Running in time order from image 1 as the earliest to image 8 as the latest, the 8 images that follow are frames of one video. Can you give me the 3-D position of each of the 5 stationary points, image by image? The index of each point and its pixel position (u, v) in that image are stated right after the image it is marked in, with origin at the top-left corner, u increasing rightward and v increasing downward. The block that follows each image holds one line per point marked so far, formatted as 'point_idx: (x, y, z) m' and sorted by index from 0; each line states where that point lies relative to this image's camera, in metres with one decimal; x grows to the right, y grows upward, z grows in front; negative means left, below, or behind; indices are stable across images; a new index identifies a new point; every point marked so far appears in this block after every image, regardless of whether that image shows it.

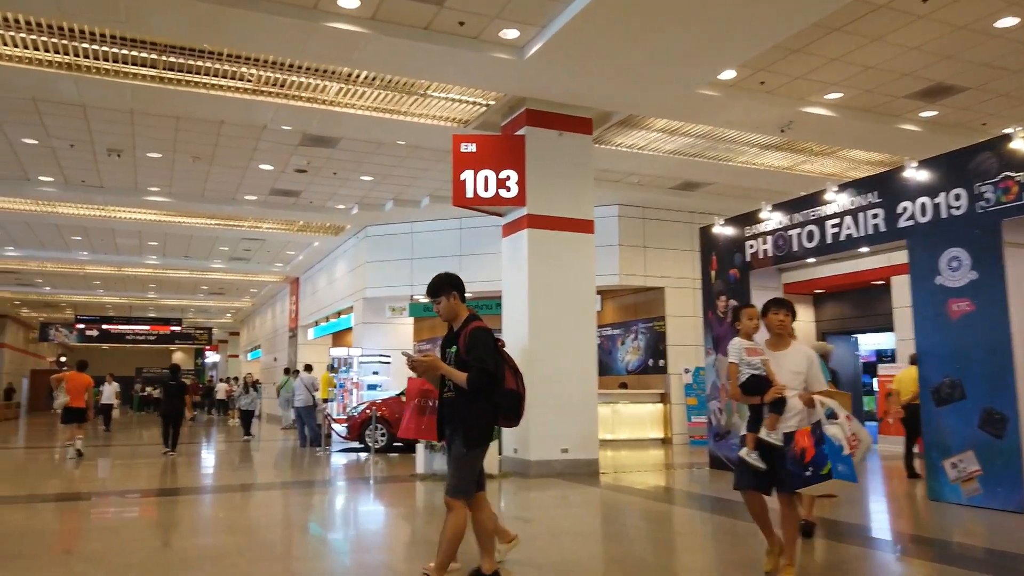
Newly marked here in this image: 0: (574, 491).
0: (+0.6, -2.2, +8.2) m
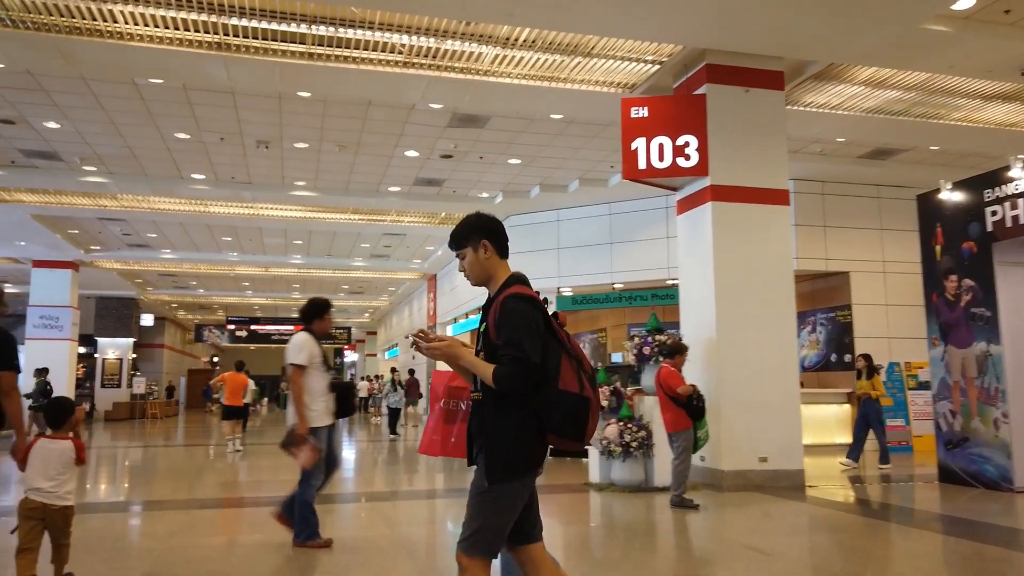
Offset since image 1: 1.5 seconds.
0: (+2.4, -2.0, +7.0) m
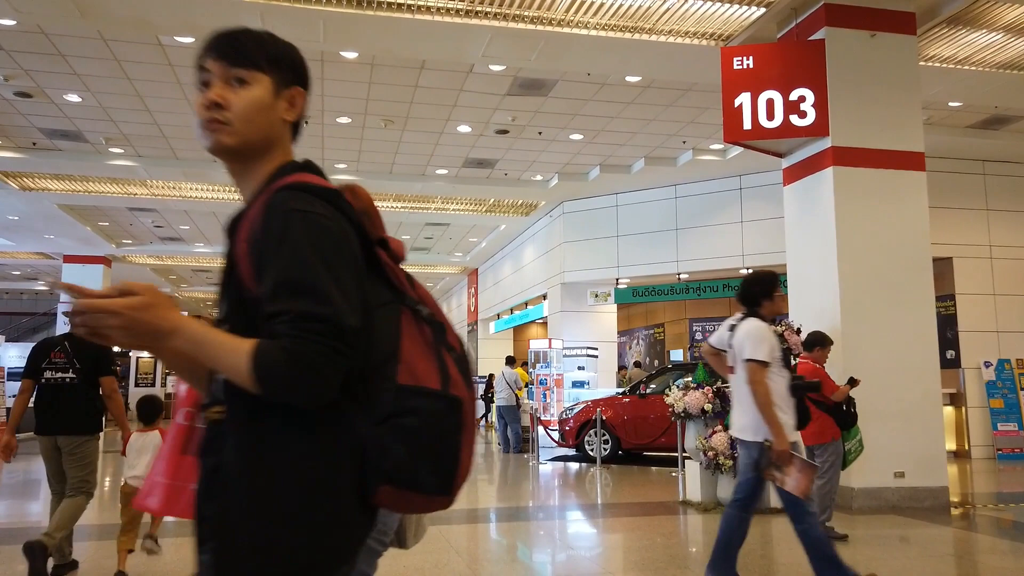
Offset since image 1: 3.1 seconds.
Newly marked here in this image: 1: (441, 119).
0: (+3.1, -1.8, +5.7) m
1: (-0.9, +2.2, +10.0) m
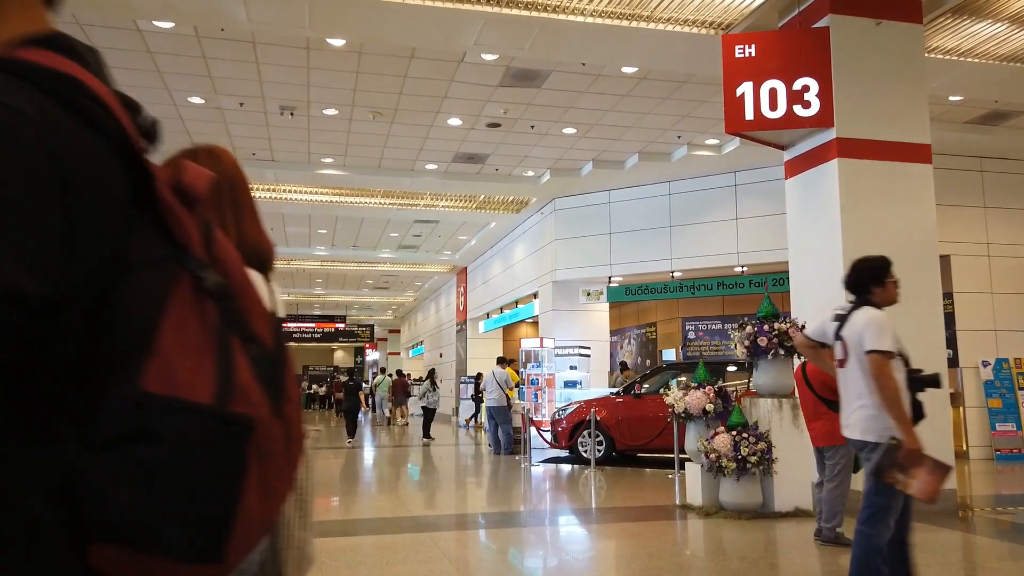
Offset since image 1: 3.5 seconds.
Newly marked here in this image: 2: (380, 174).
0: (+3.0, -1.8, +5.5) m
1: (-1.0, +2.3, +9.7) m
2: (-2.1, +1.9, +12.3) m
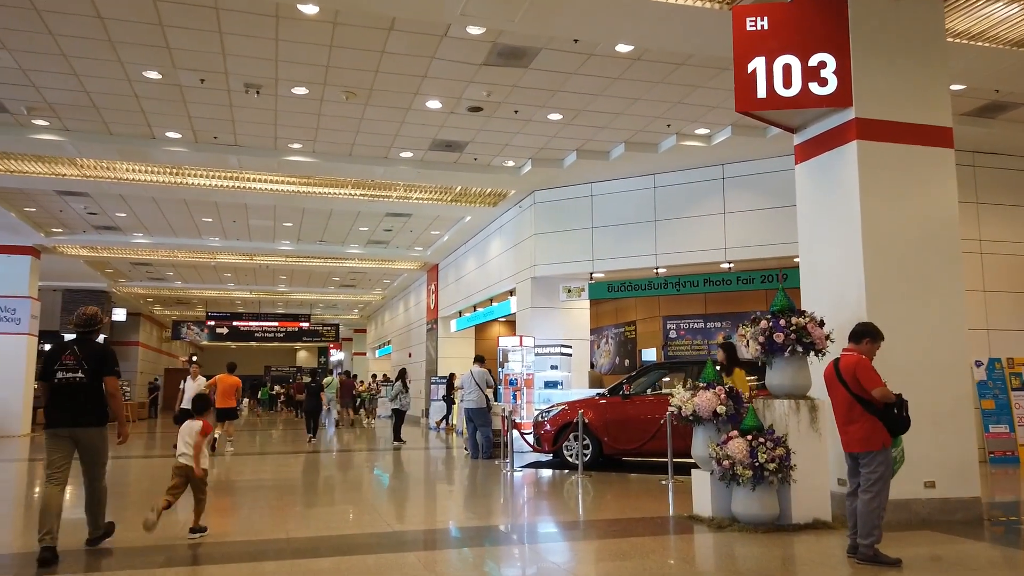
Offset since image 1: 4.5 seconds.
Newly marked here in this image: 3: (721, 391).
0: (+3.0, -1.7, +5.1) m
1: (-1.2, +2.3, +9.1) m
2: (-2.5, +1.9, +11.6) m
3: (+1.6, -0.8, +5.7) m
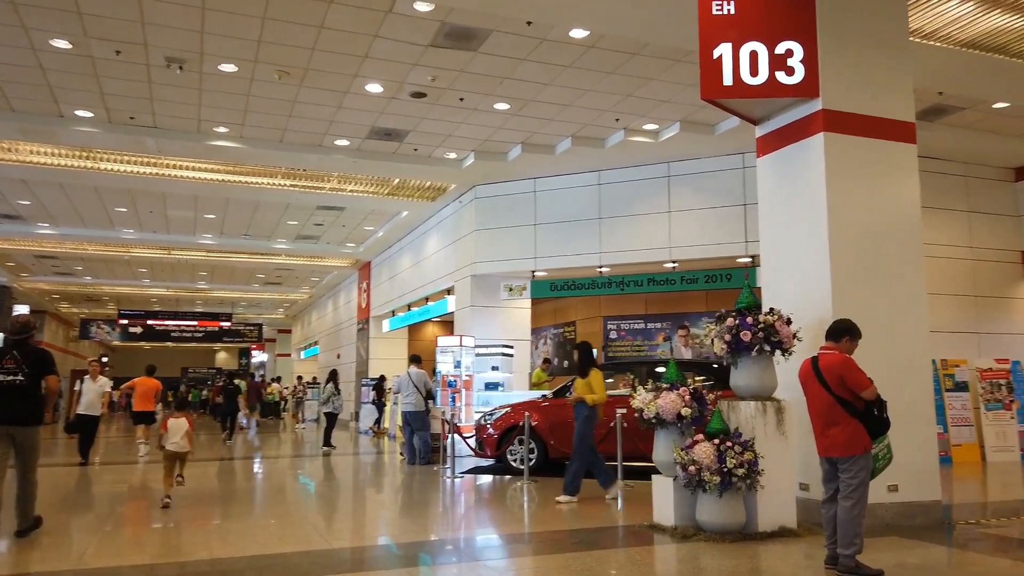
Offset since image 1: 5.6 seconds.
0: (+2.7, -1.7, +4.9) m
1: (-1.8, +2.4, +8.5) m
2: (-3.3, +2.0, +10.9) m
3: (+1.2, -0.7, +5.4) m
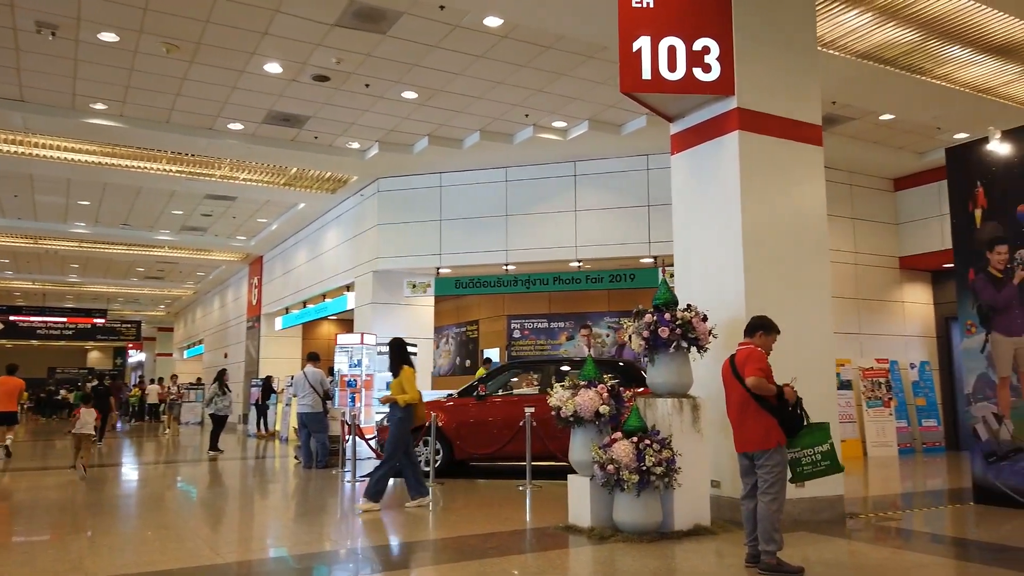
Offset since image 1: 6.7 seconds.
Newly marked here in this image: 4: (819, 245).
0: (+2.1, -1.7, +5.0) m
1: (-2.8, +2.5, +7.9) m
2: (-4.6, +2.1, +10.1) m
3: (+0.6, -0.7, +5.3) m
4: (+2.4, +0.3, +6.0) m
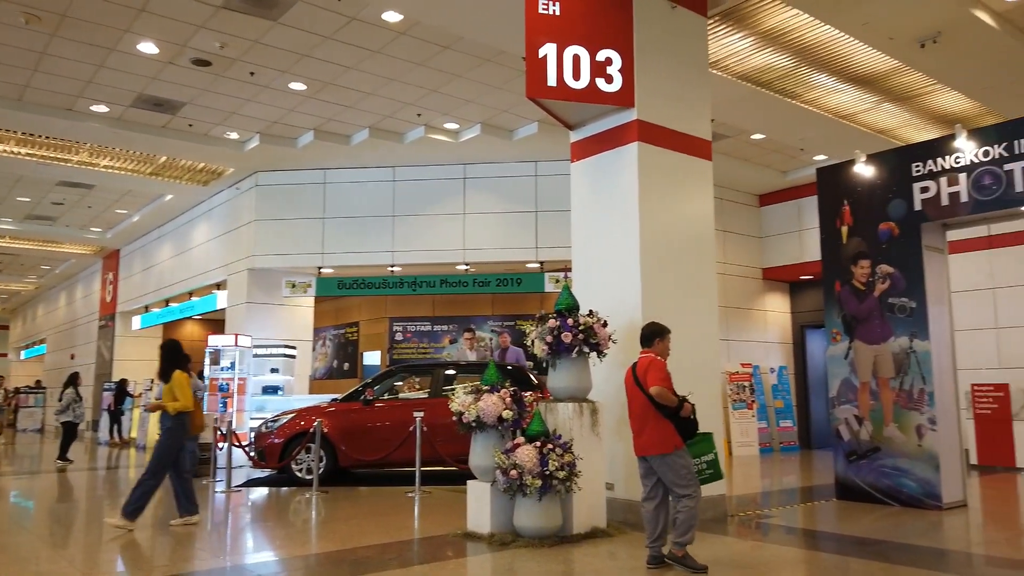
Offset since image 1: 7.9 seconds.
0: (+1.4, -1.8, +5.2) m
1: (-3.8, +2.5, +7.3) m
2: (-6.0, +2.2, +9.2) m
3: (-0.1, -0.7, +5.2) m
4: (+1.6, +0.3, +6.3) m
